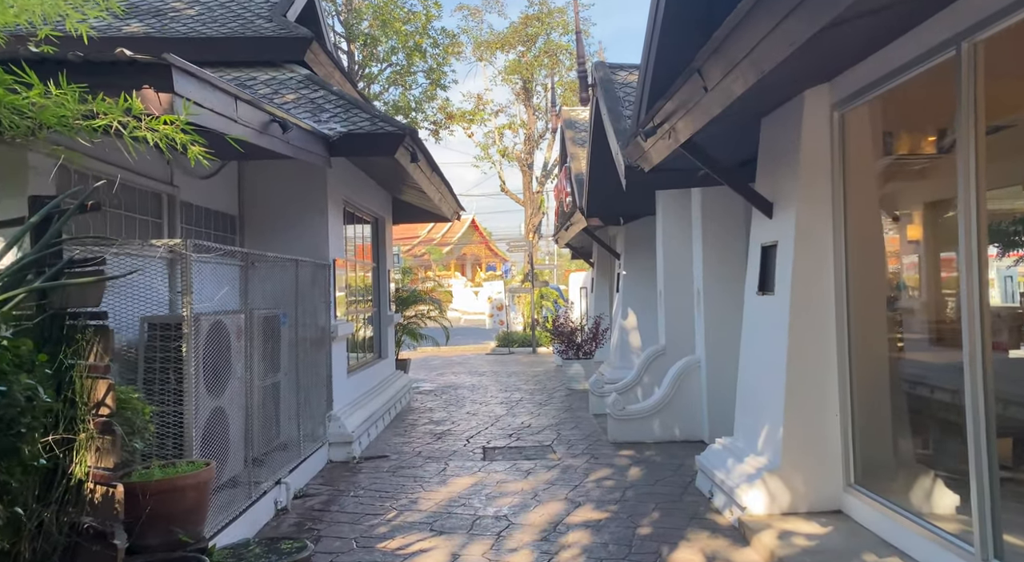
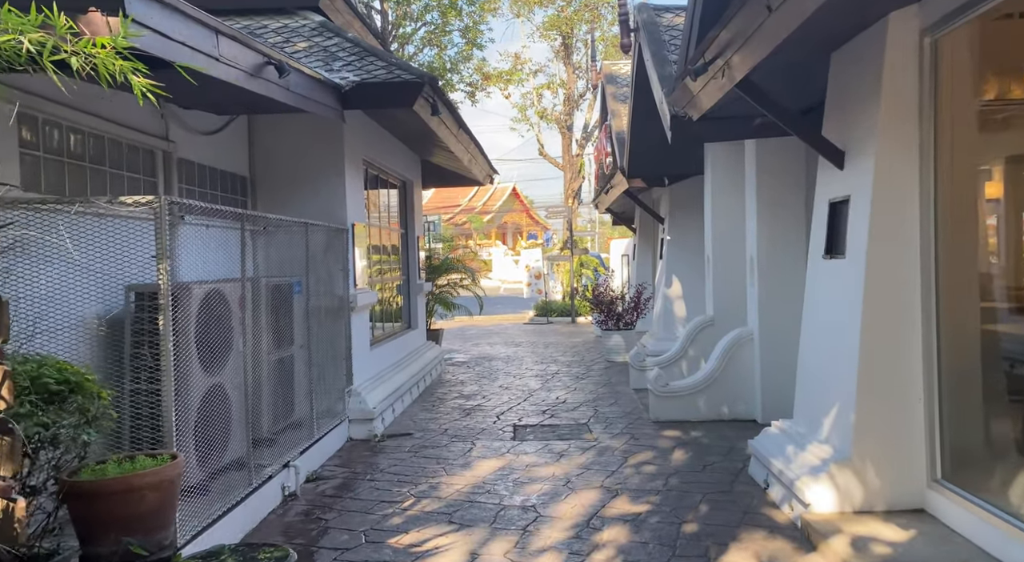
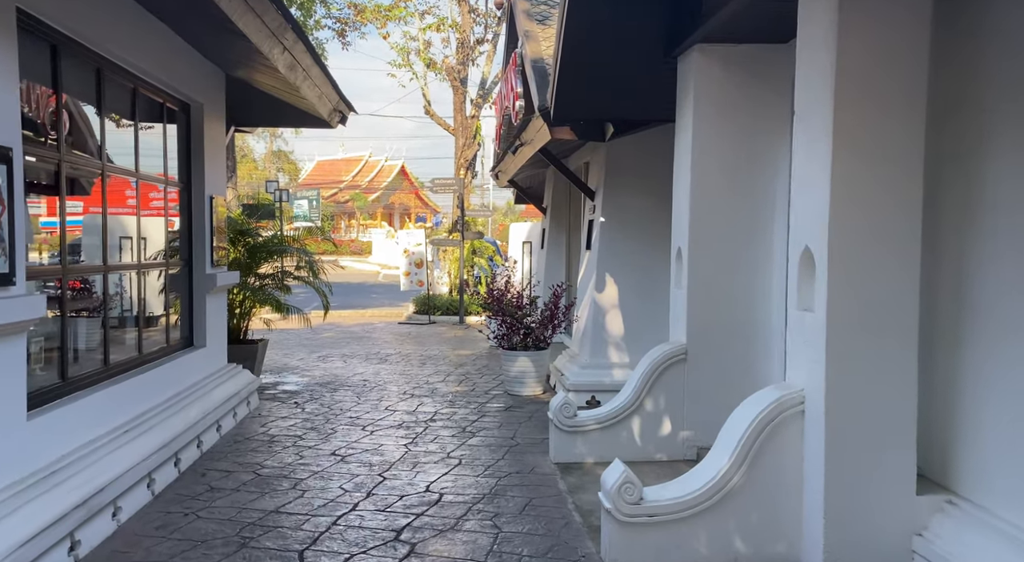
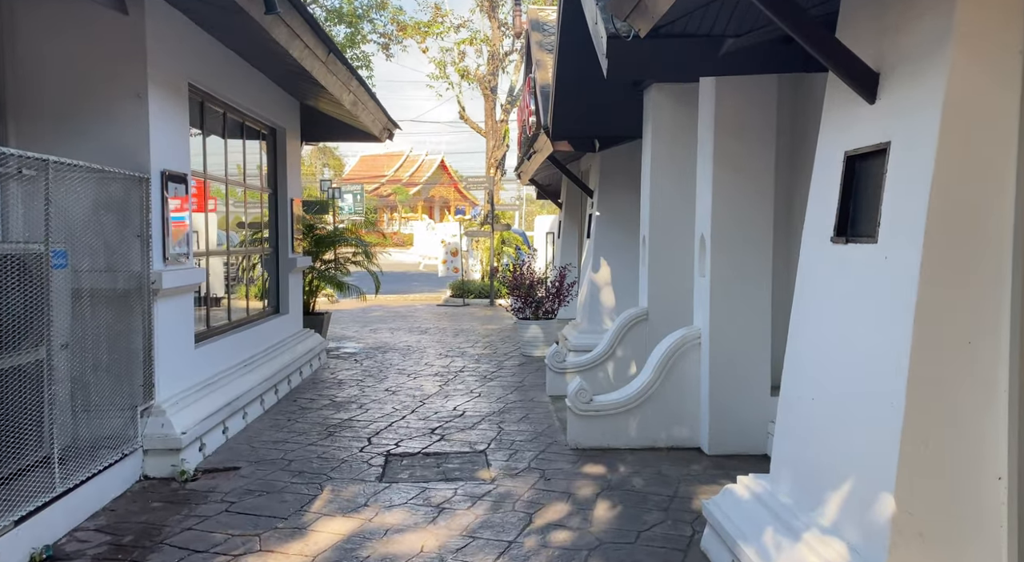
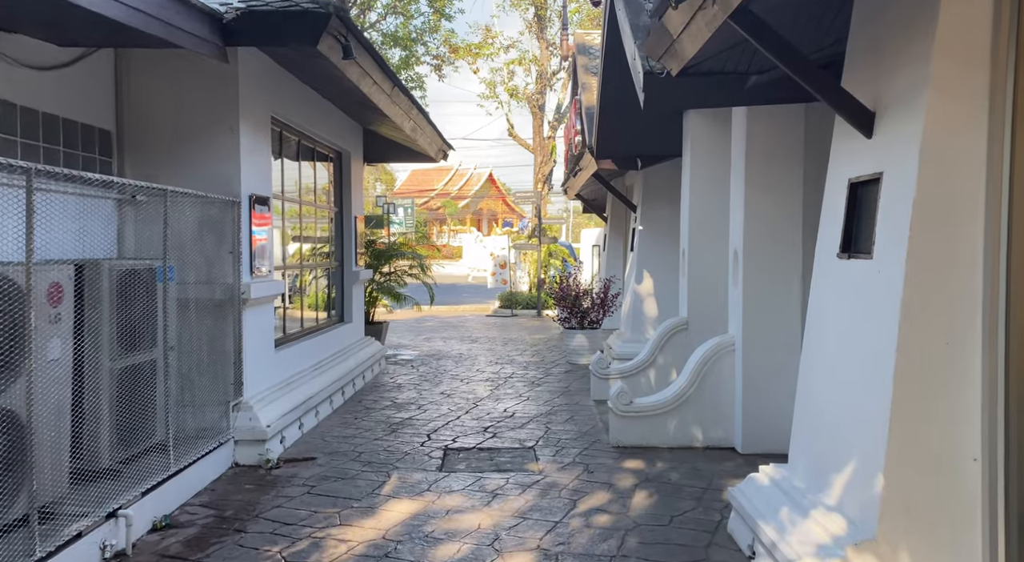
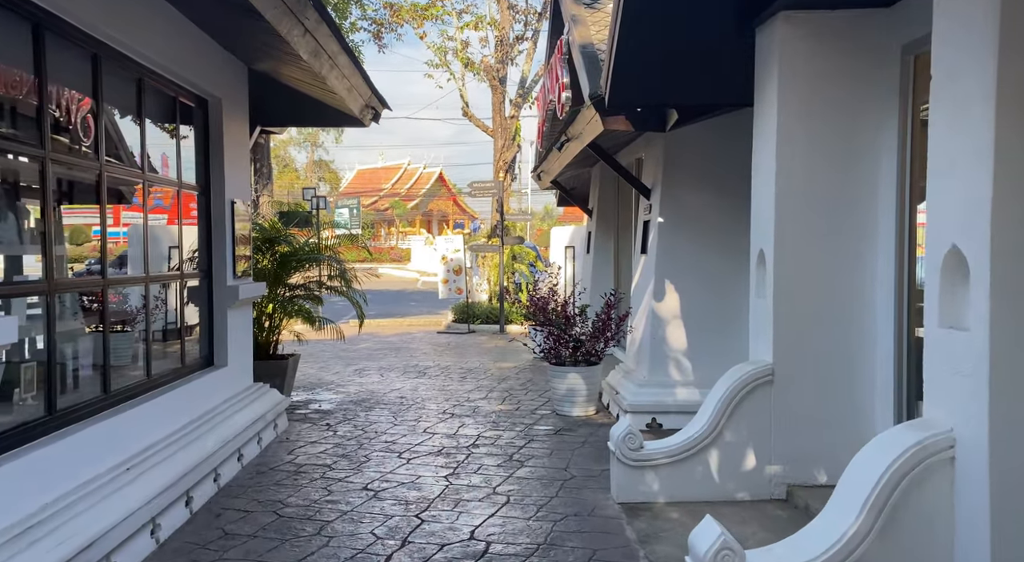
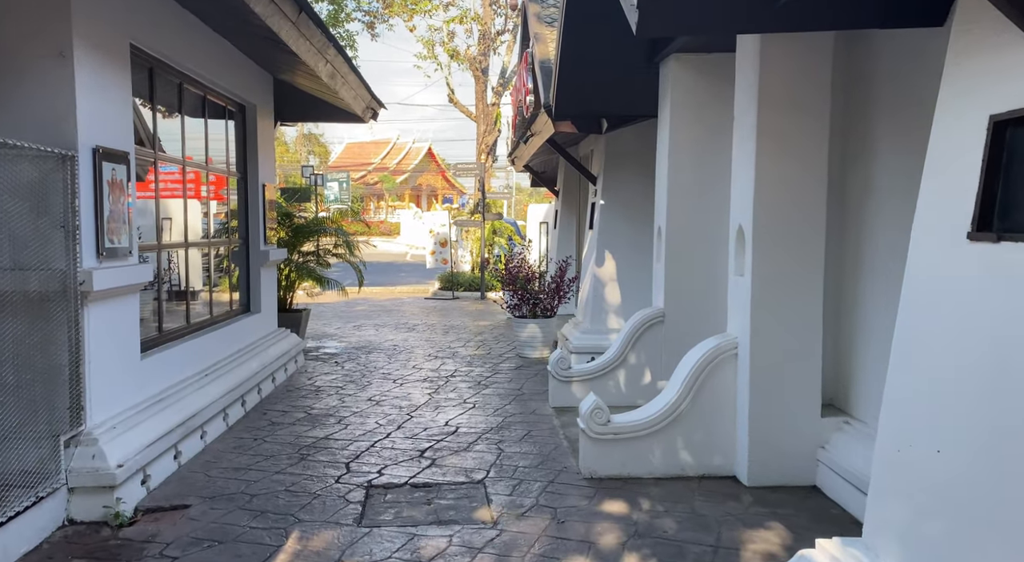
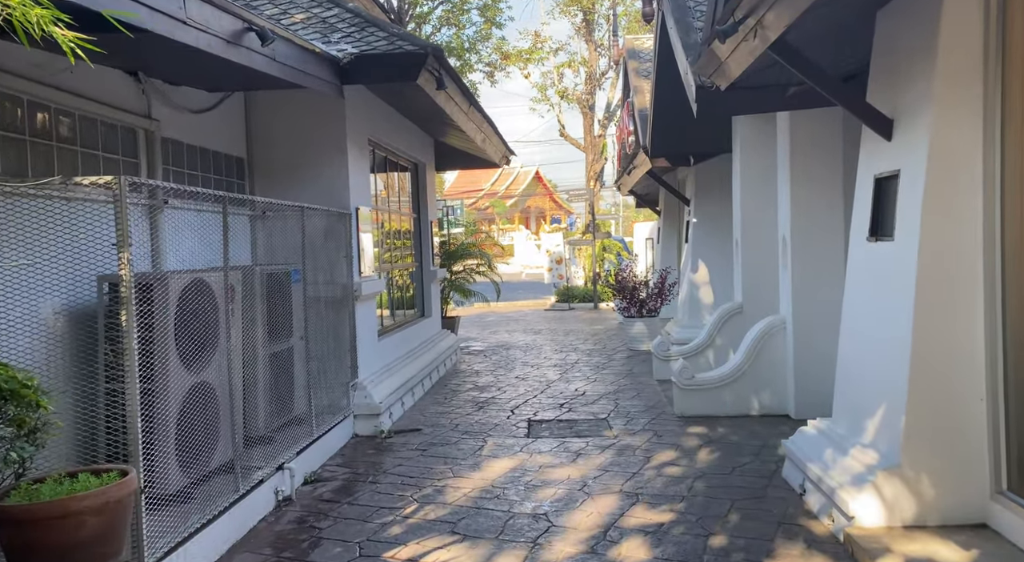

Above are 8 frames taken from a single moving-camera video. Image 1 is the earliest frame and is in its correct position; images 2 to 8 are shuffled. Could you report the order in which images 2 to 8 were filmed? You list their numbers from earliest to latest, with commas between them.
2, 8, 5, 4, 7, 3, 6
